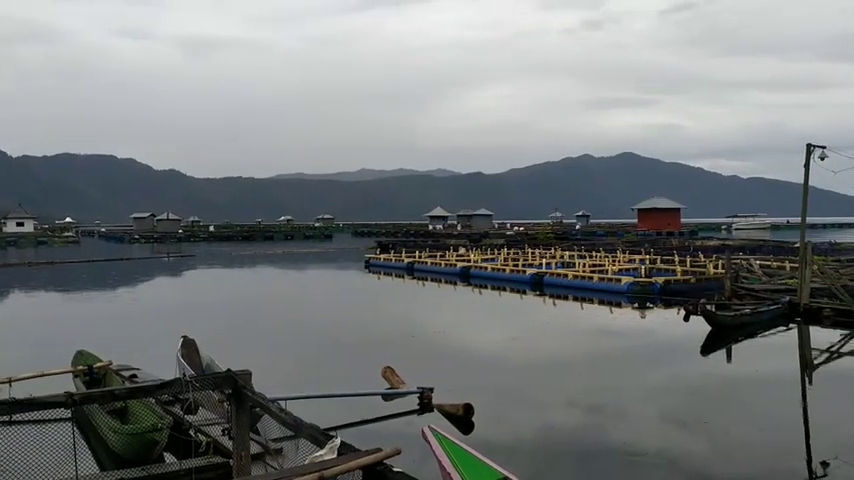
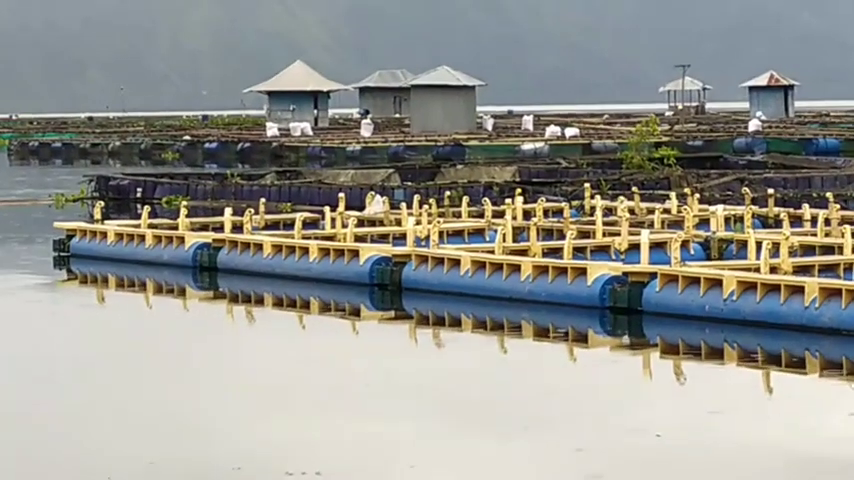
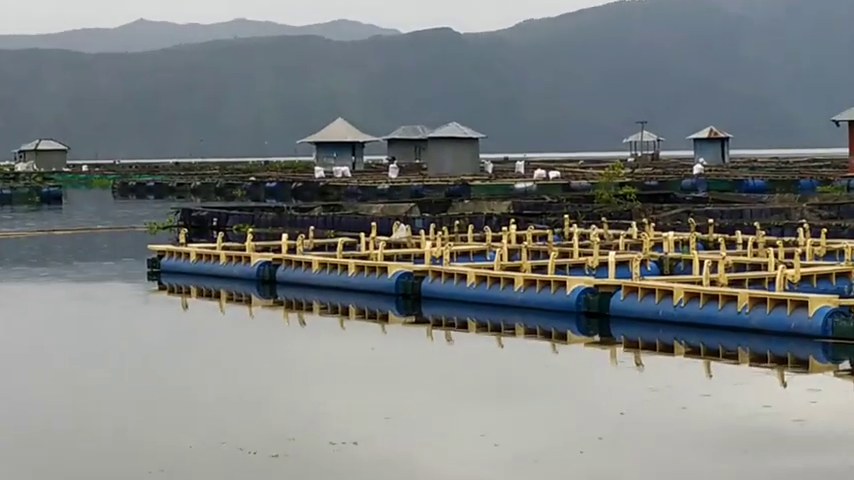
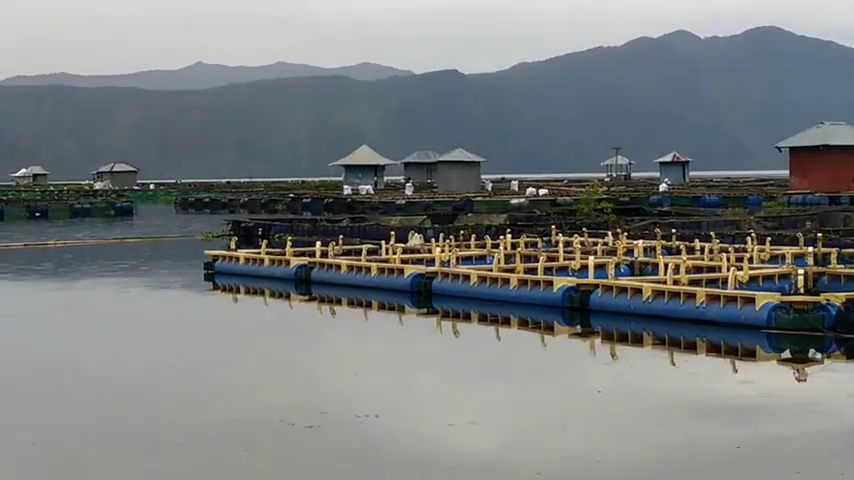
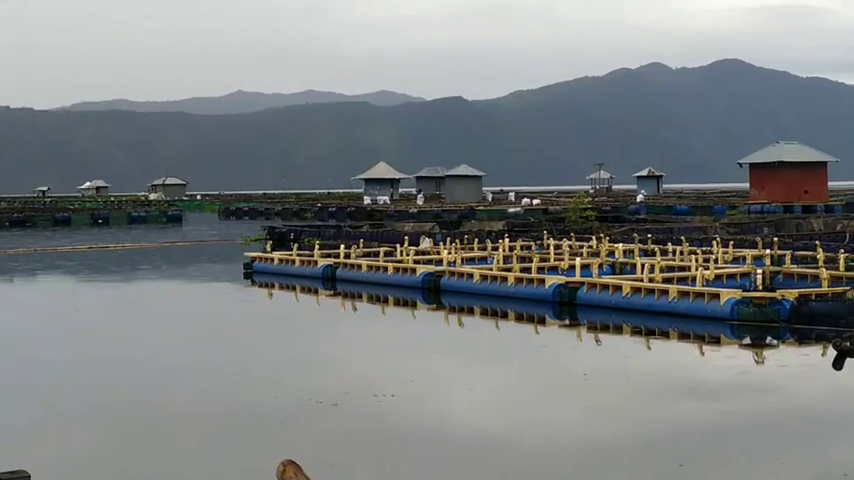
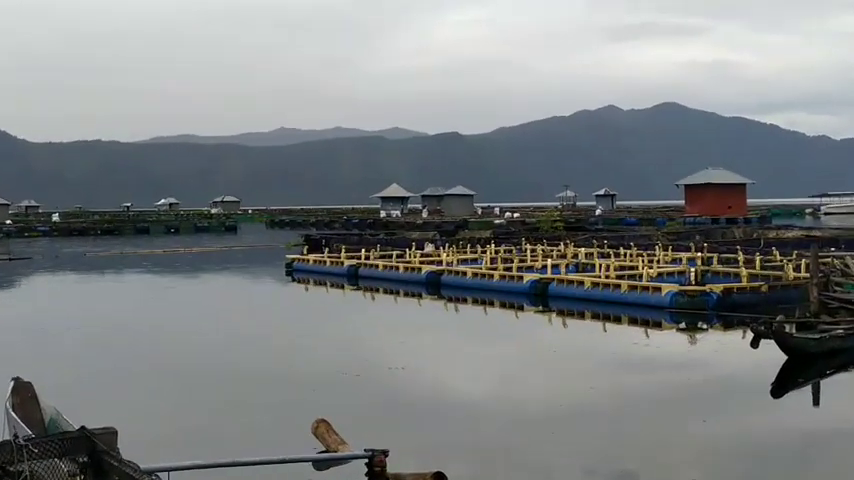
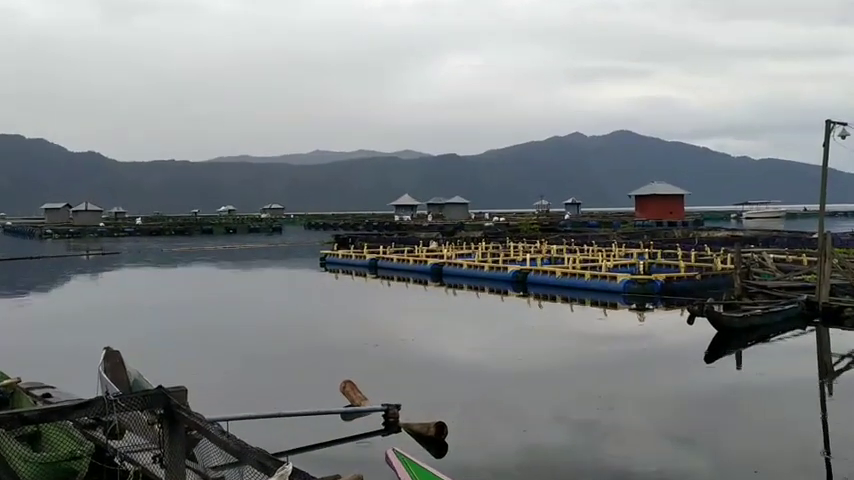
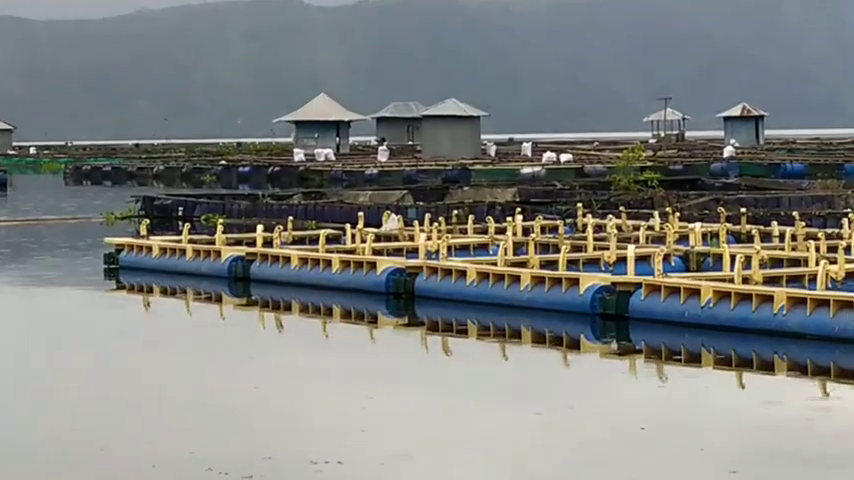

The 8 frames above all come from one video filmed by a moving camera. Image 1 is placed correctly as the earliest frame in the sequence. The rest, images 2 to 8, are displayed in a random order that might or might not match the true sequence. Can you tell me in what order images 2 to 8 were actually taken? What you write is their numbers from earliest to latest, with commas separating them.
7, 6, 5, 4, 3, 8, 2
